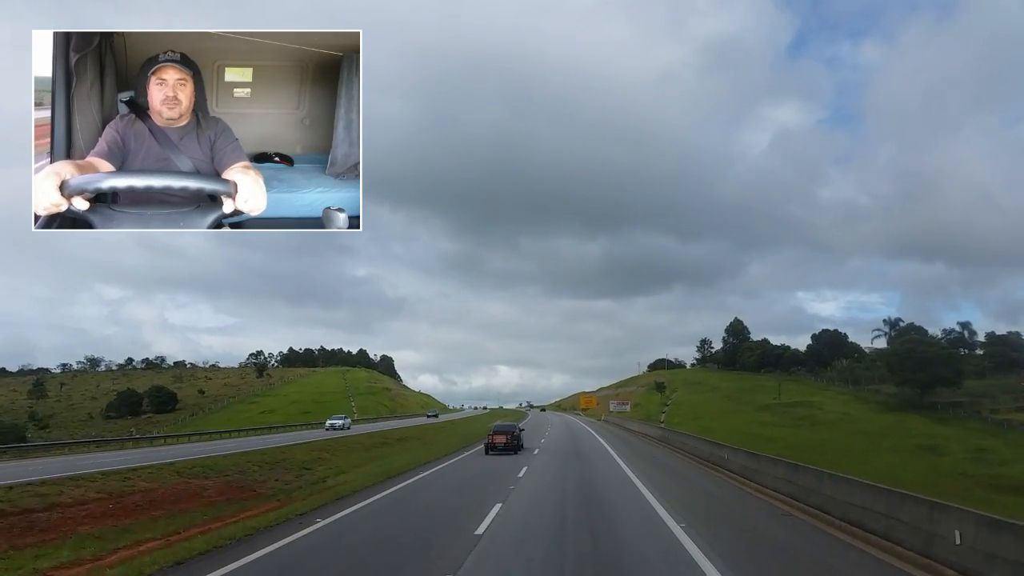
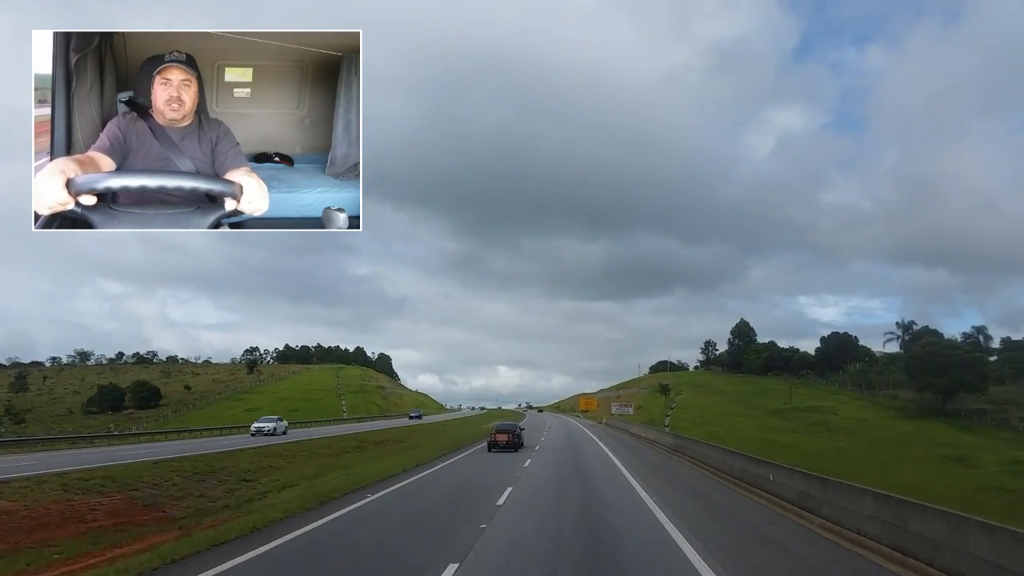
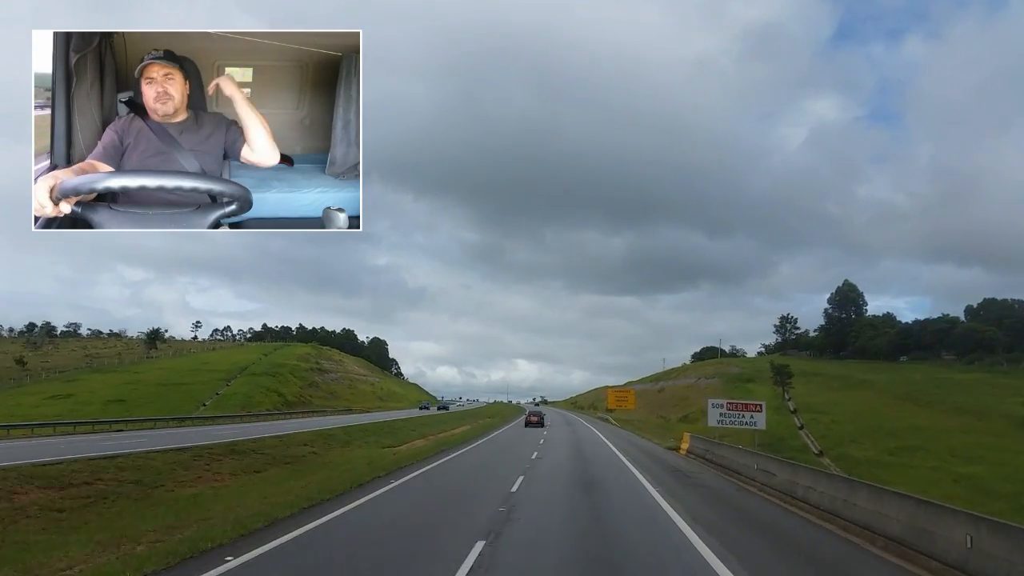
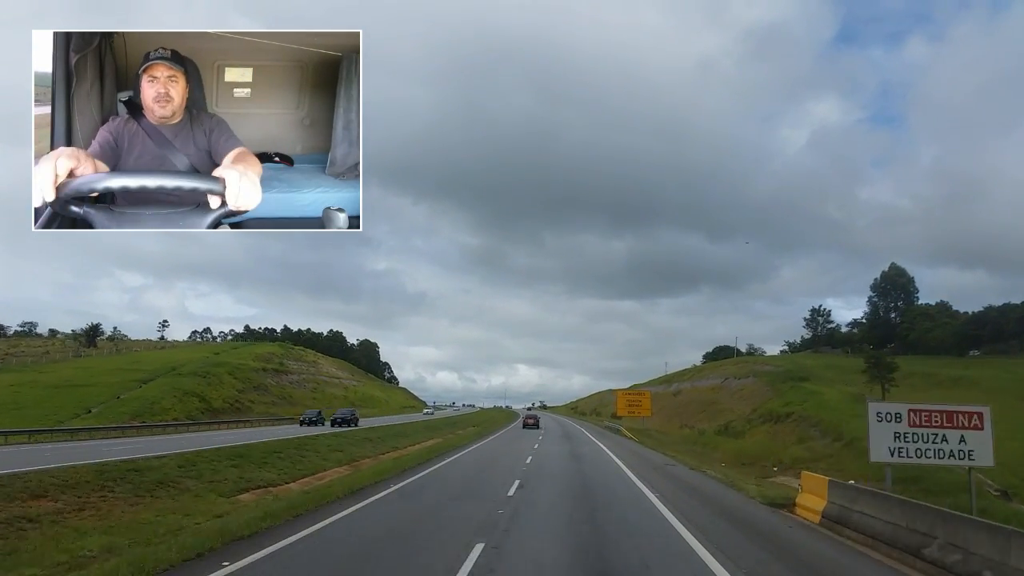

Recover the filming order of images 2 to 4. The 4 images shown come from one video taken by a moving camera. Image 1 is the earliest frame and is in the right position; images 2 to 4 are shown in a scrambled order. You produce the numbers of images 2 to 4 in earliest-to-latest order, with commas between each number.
2, 3, 4
